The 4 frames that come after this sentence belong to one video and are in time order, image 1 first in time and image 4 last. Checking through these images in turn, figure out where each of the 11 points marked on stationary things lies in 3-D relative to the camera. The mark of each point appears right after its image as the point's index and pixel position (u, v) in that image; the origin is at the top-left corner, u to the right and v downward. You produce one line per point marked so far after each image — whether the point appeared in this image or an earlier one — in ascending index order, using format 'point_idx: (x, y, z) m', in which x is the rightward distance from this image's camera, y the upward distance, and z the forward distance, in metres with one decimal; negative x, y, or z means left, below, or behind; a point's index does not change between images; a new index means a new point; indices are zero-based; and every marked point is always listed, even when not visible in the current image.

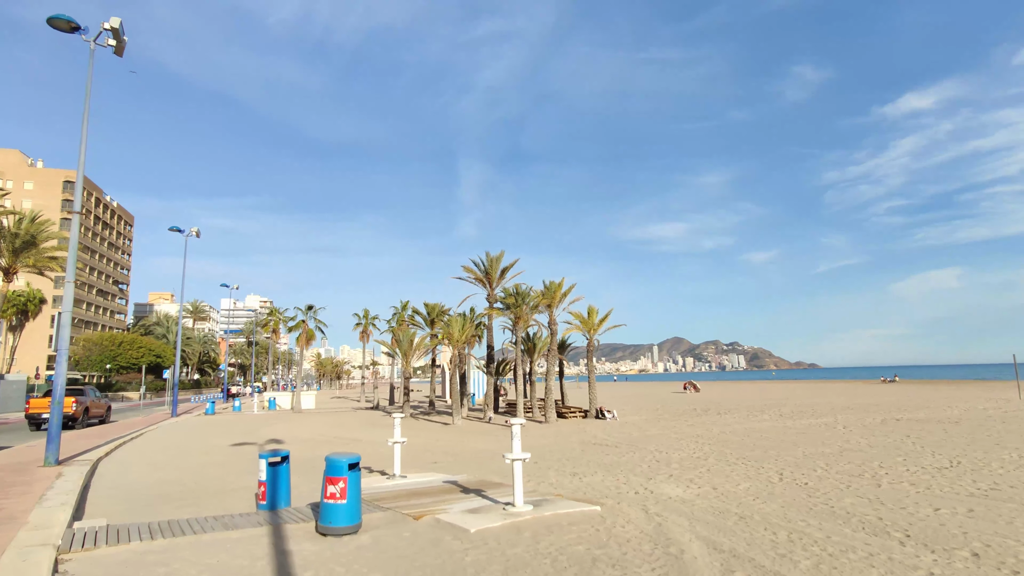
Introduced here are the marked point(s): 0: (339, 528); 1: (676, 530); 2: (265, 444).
0: (-2.1, -2.9, +6.9) m
1: (+2.0, -2.9, +6.8) m
2: (-8.2, -5.2, +18.9) m
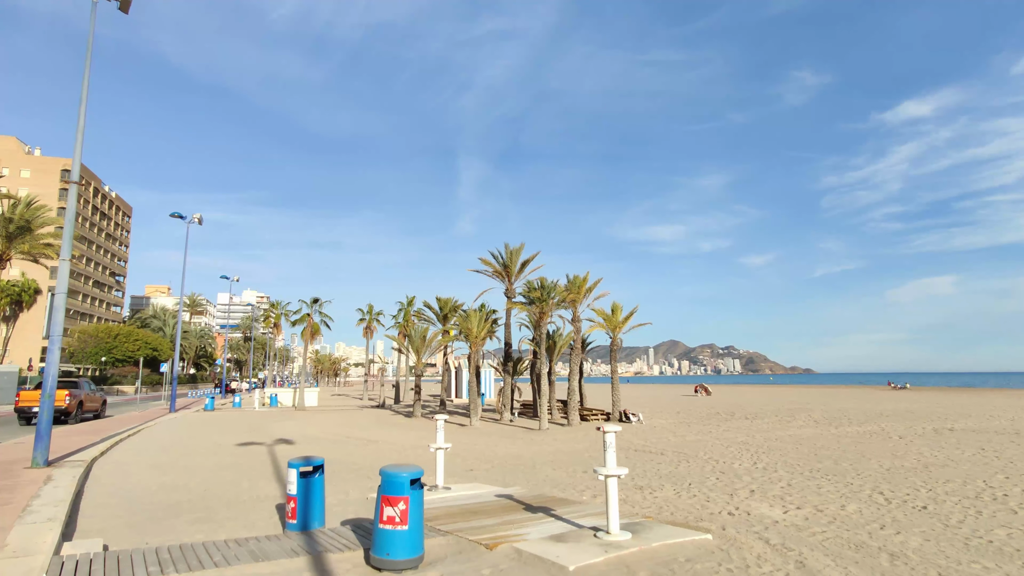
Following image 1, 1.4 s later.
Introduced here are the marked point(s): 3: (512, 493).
0: (-1.1, -2.6, +5.4) m
1: (+3.0, -2.7, +5.3) m
2: (-7.3, -4.8, +17.5) m
3: (0.0, -3.3, +9.0) m
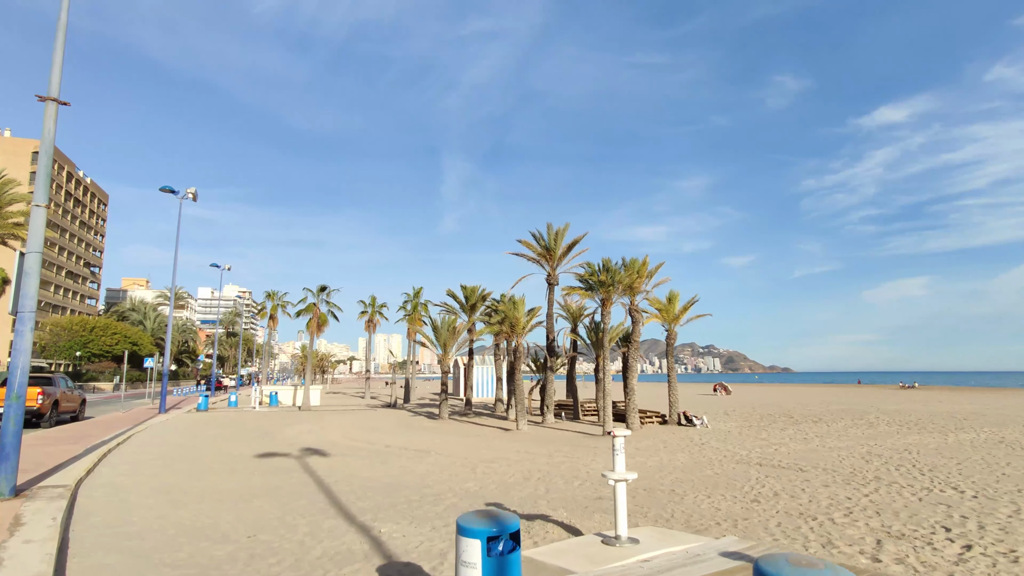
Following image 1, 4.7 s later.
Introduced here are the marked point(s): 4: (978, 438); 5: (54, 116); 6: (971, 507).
0: (+1.4, -2.1, +2.3) m
1: (+5.5, -2.2, +2.4) m
2: (-5.2, -4.2, +14.2) m
3: (+2.4, -2.7, +5.9) m
4: (+14.6, -4.7, +17.8) m
5: (-7.2, +2.7, +8.9) m
6: (+6.8, -3.3, +8.5) m
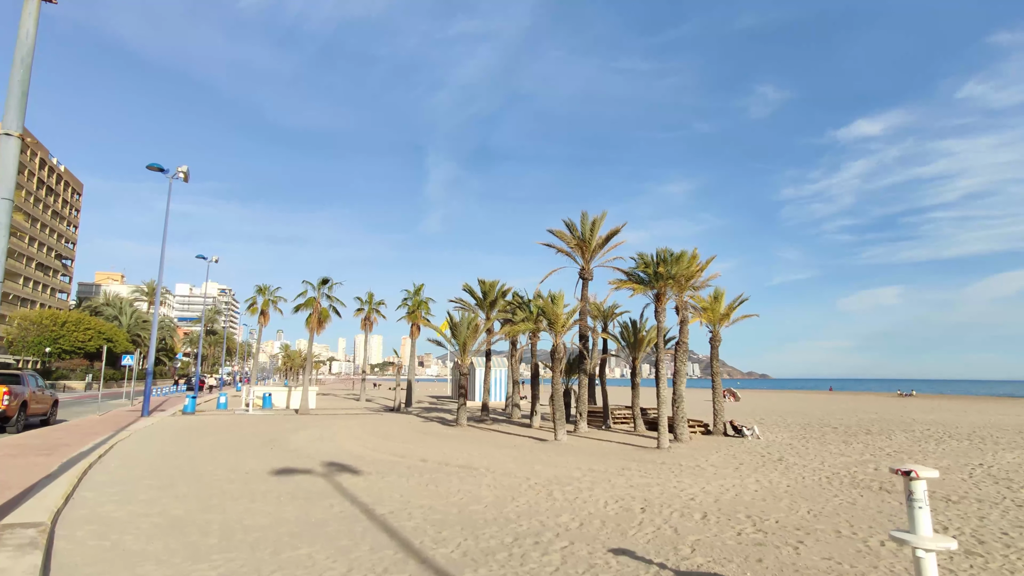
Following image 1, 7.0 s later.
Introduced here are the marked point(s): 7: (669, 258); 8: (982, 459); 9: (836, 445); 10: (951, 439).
0: (+3.2, -1.8, +0.2) m
1: (+7.3, -2.0, +0.3) m
2: (-3.8, -3.8, +11.8) m
3: (+4.1, -2.5, +3.7) m
4: (+15.9, -4.7, +16.0) m
5: (-5.4, +3.1, +6.4) m
6: (+8.4, -3.1, +6.5) m
7: (+4.8, +0.9, +18.0) m
8: (+12.5, -4.5, +15.1) m
9: (+10.6, -5.1, +18.4) m
10: (+15.3, -5.3, +19.7) m
